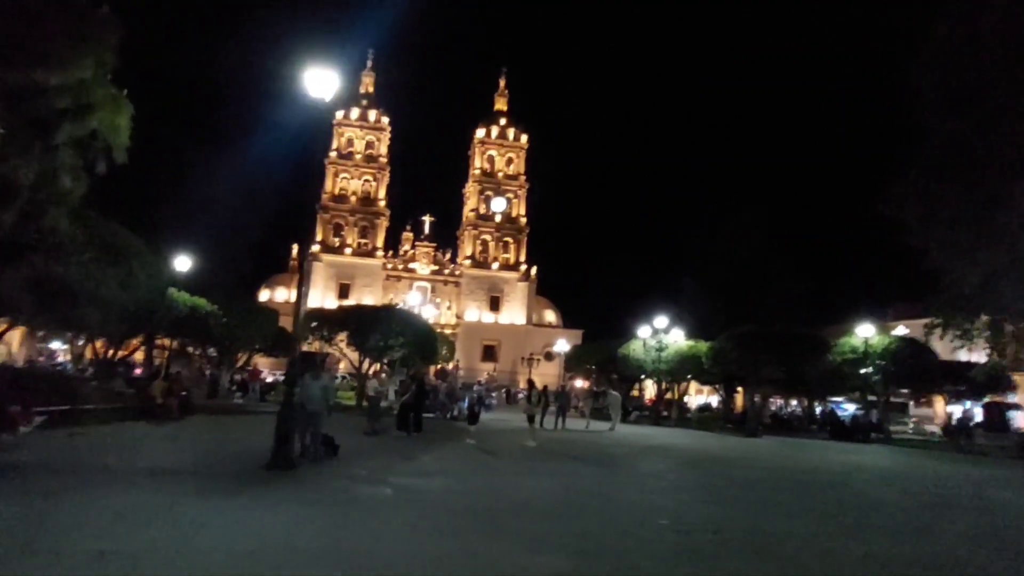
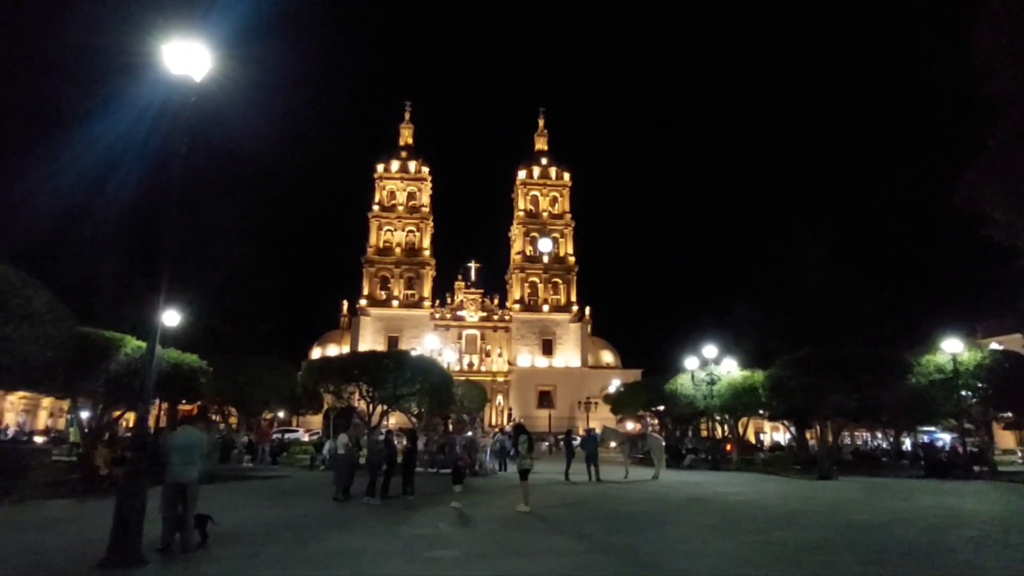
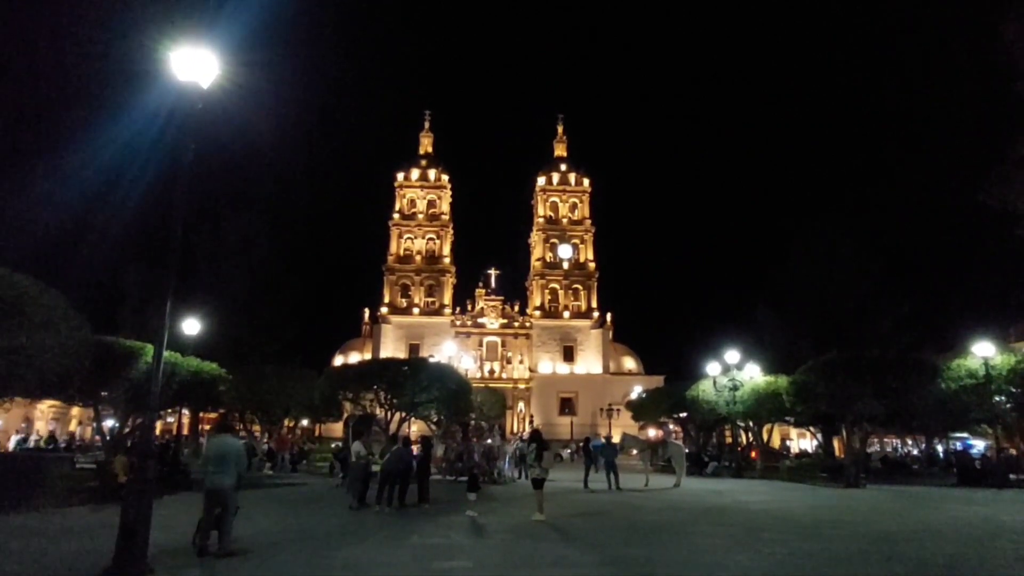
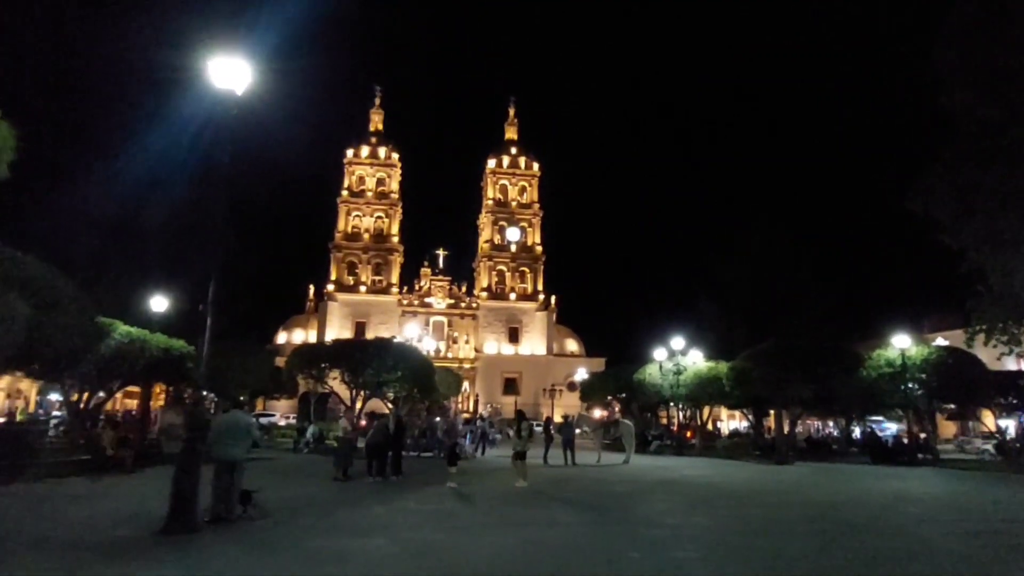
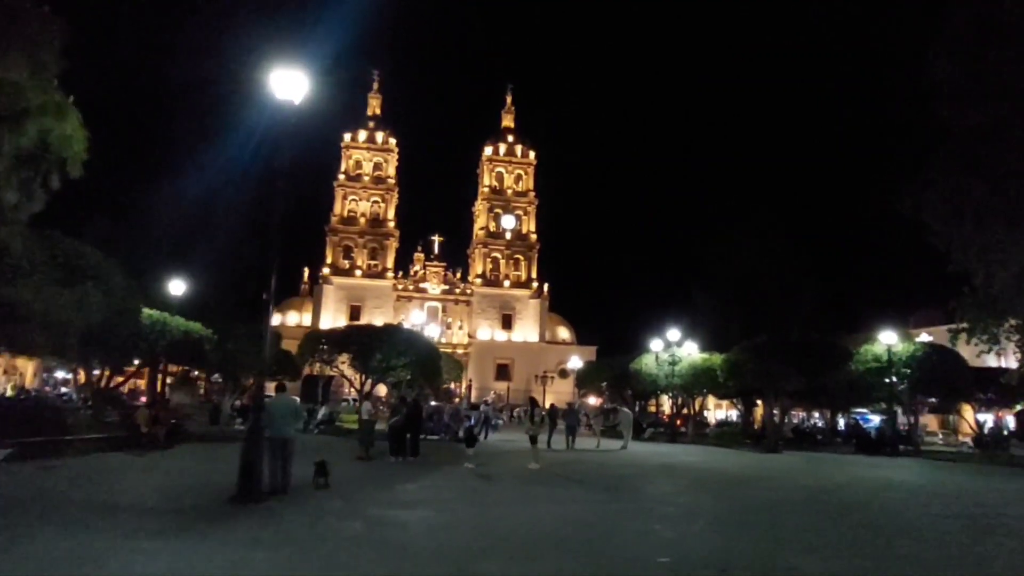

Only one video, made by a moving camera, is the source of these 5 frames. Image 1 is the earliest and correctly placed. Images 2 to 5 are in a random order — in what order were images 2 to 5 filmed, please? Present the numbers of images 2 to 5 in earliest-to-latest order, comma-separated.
5, 4, 2, 3
